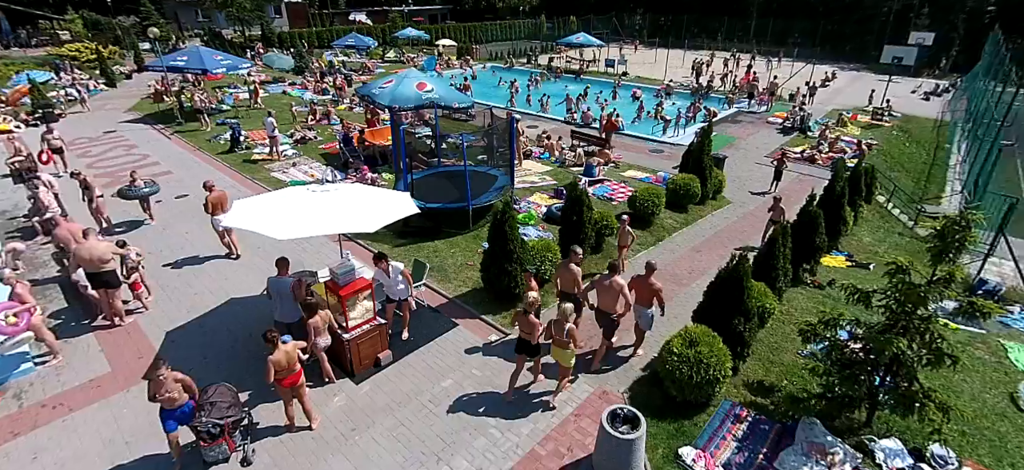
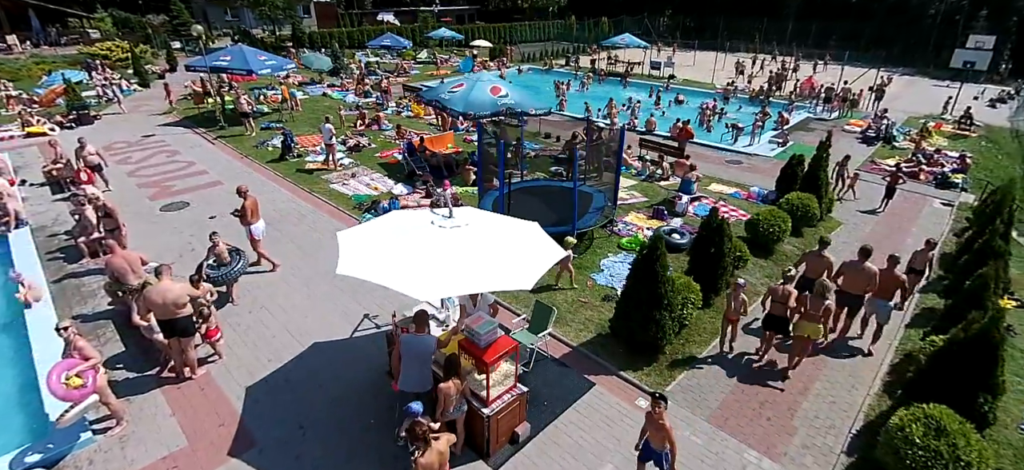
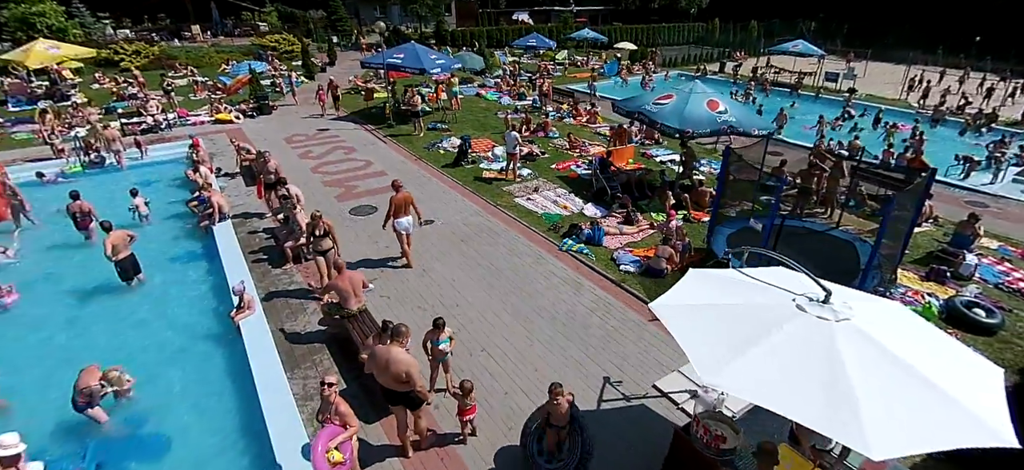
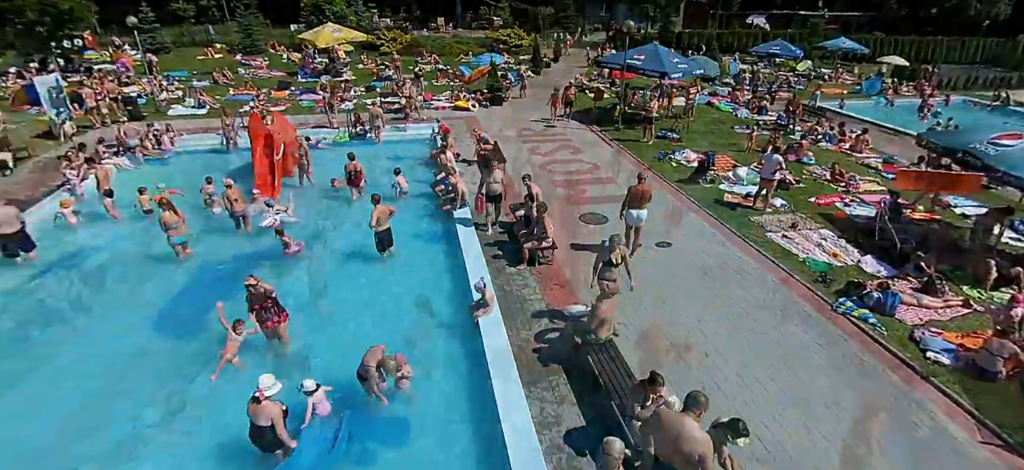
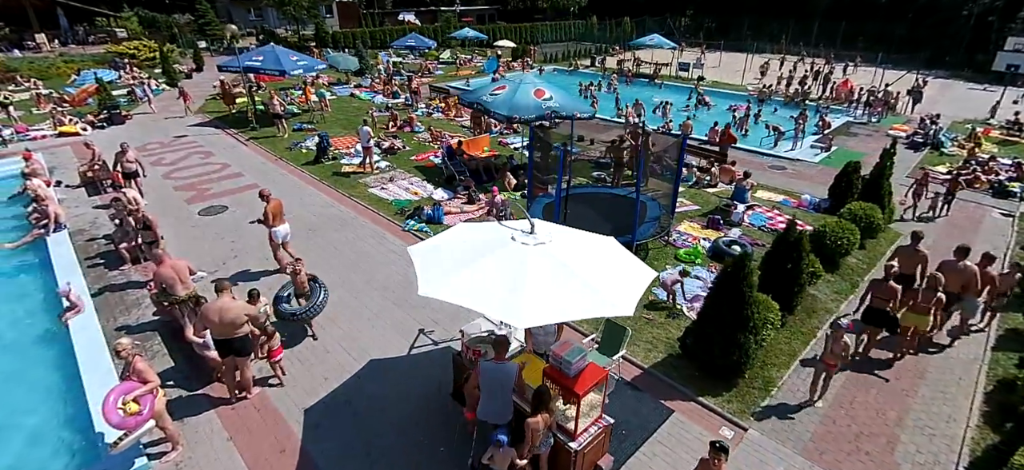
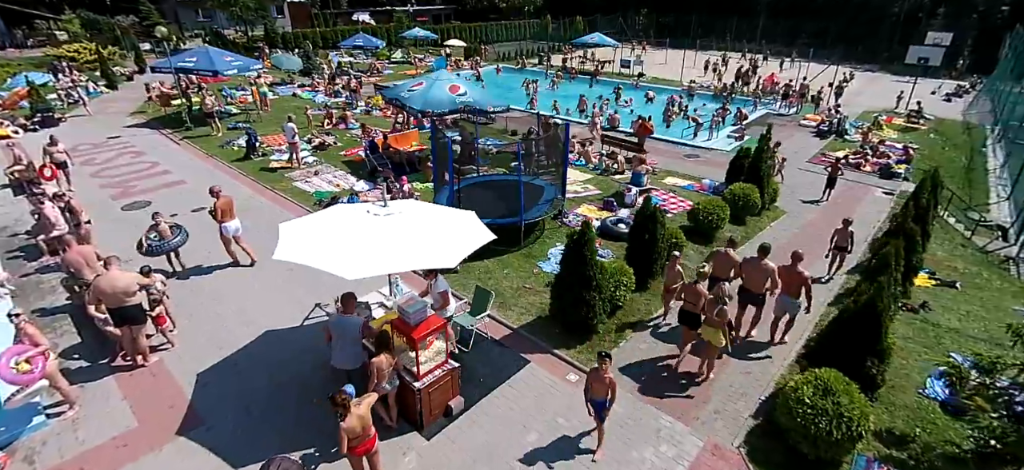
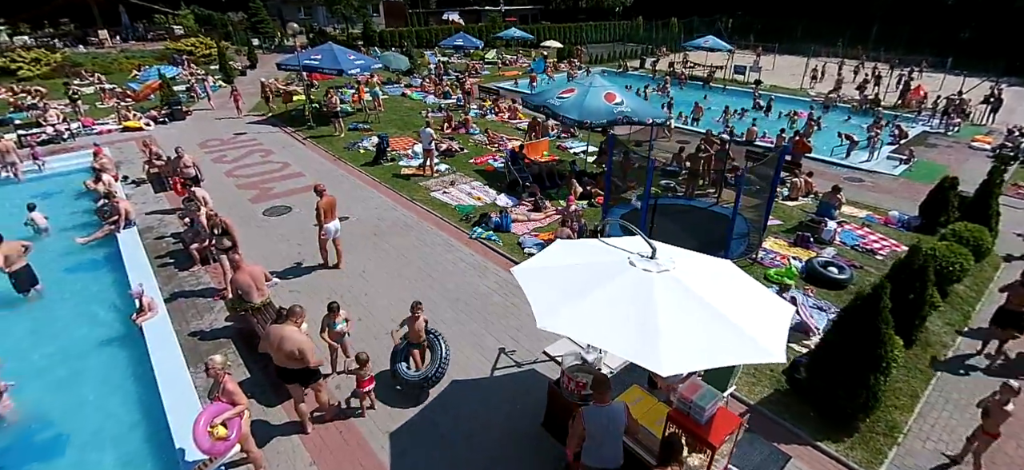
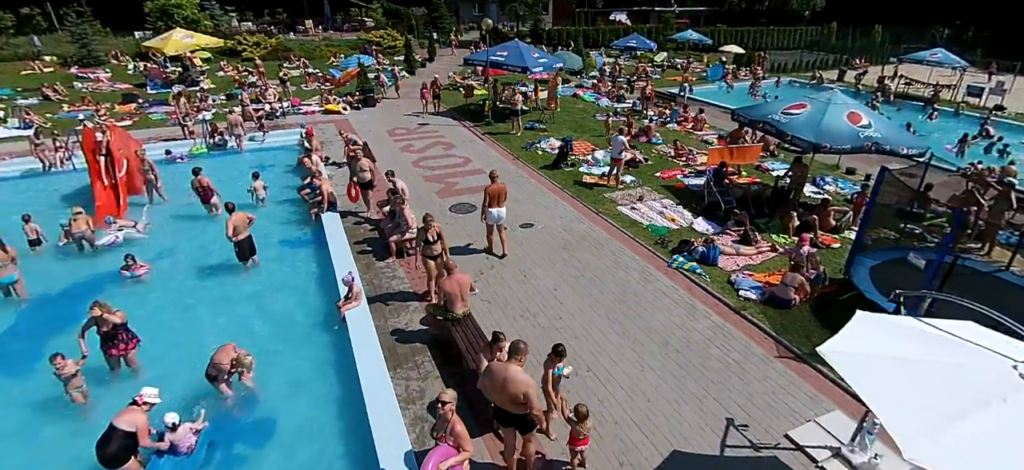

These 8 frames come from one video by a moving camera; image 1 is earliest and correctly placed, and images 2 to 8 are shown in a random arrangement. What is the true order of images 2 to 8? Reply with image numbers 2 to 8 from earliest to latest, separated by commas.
6, 2, 5, 7, 3, 8, 4
